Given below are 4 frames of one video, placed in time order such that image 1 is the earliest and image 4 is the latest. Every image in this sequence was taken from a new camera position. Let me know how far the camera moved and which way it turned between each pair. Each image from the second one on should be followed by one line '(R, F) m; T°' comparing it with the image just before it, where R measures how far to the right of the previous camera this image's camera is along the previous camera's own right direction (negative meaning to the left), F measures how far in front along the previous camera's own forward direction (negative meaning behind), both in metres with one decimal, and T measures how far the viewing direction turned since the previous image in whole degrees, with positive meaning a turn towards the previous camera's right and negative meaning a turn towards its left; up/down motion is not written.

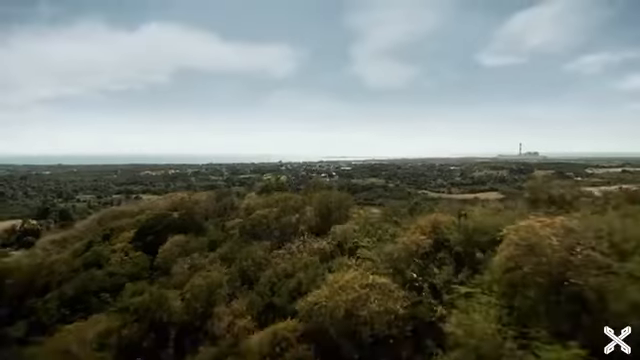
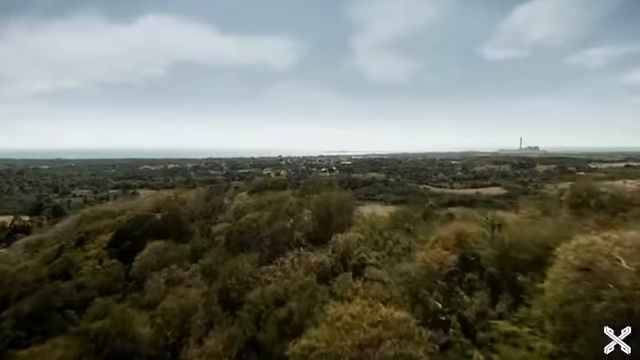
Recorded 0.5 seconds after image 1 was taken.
(0.0, +2.5) m; 0°
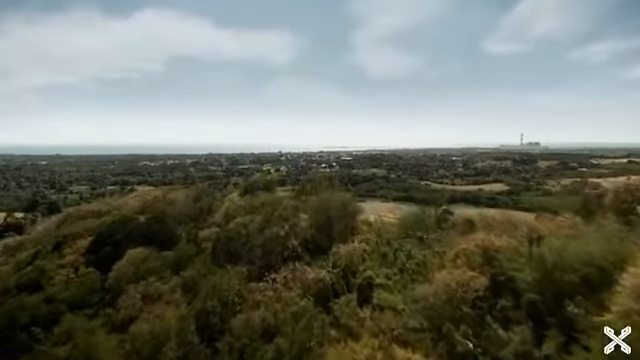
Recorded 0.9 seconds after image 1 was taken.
(0.0, +1.9) m; 0°
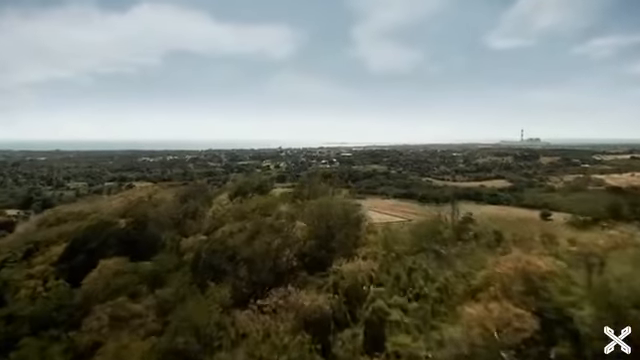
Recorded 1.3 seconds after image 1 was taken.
(0.0, +1.9) m; 0°
